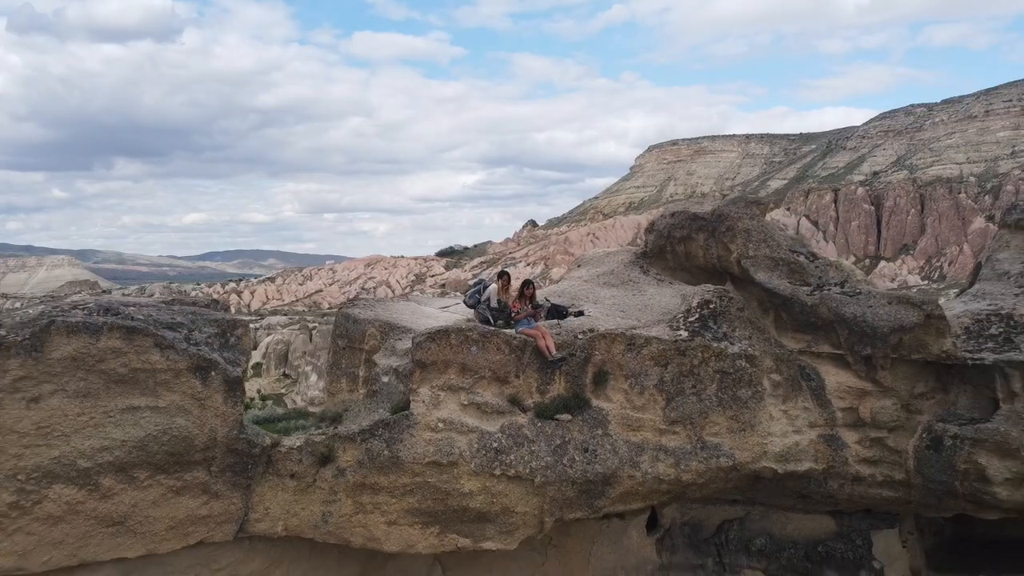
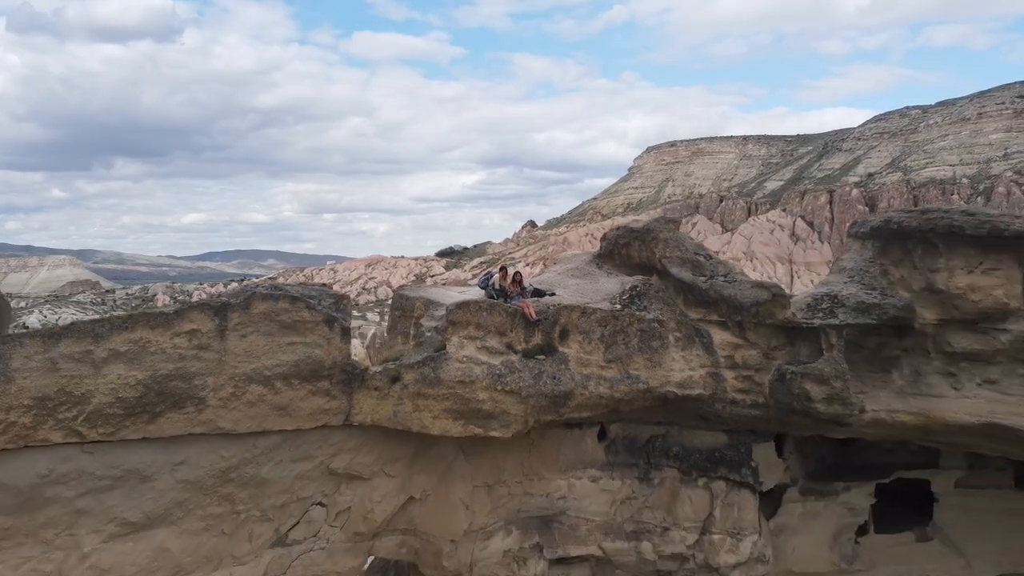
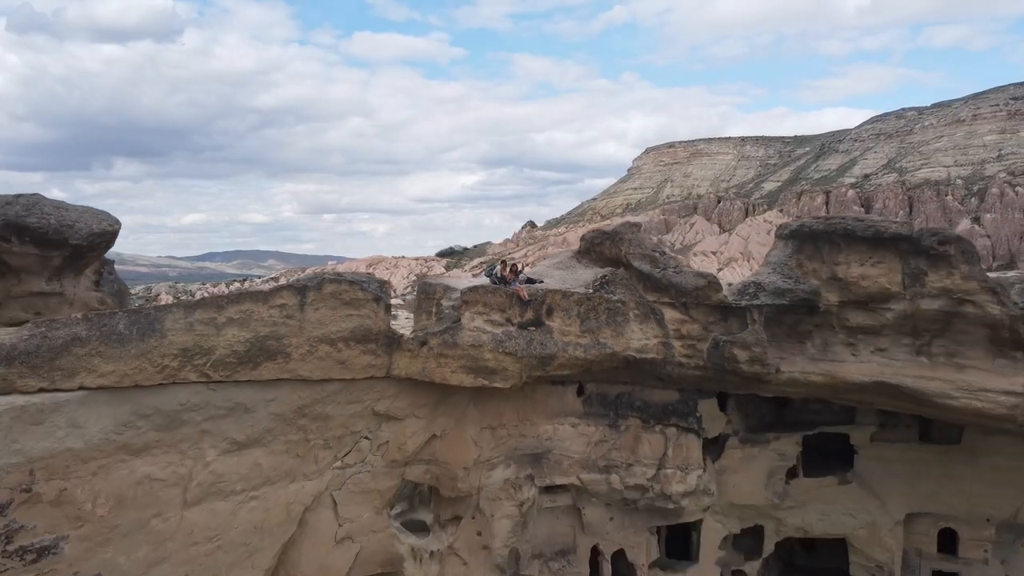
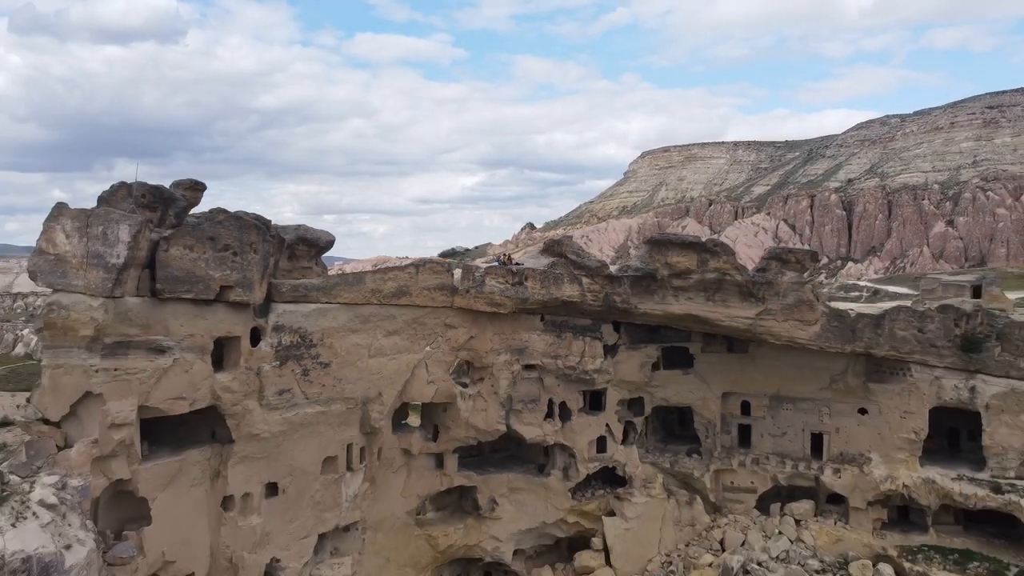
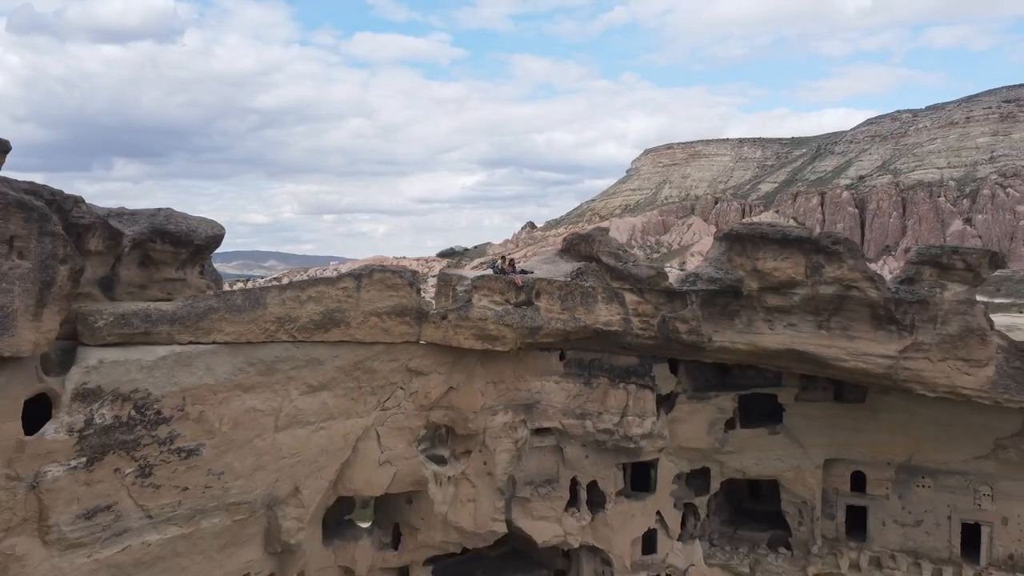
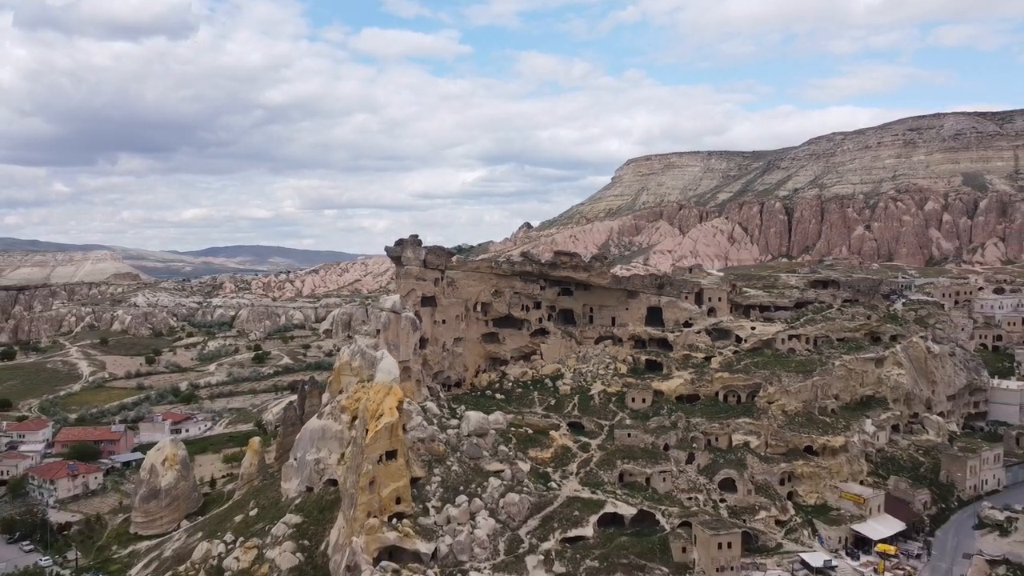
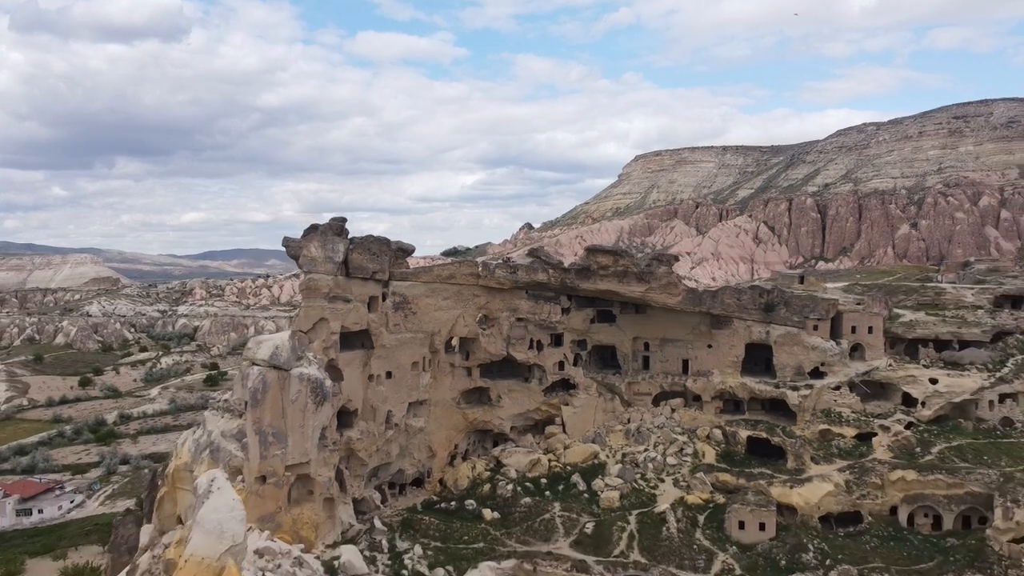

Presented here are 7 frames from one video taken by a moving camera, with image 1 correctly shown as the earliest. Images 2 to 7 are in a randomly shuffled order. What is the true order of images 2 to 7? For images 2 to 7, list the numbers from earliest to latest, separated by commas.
2, 3, 5, 4, 7, 6
